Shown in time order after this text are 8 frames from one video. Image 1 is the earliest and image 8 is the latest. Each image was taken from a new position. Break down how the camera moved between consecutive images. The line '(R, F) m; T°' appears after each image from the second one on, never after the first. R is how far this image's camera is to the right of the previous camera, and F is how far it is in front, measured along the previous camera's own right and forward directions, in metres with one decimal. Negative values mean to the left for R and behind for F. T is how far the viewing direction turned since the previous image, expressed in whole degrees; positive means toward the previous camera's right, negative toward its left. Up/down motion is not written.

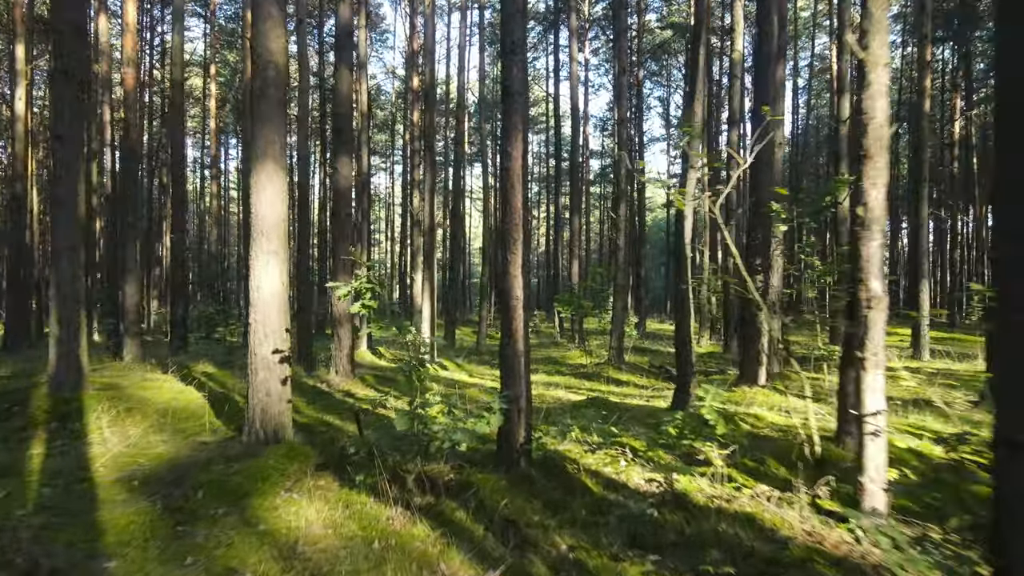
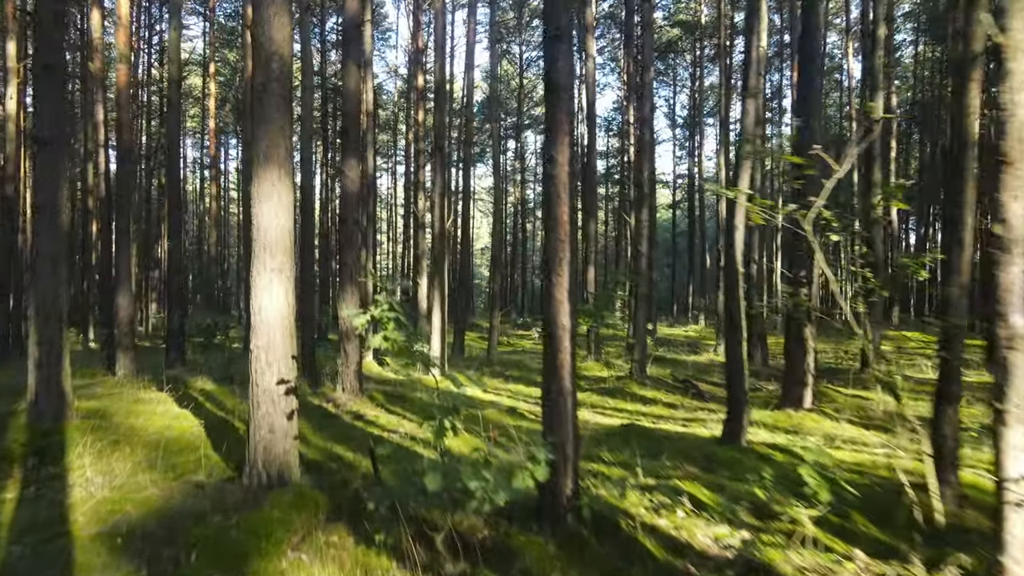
(-0.2, +0.7) m; 0°
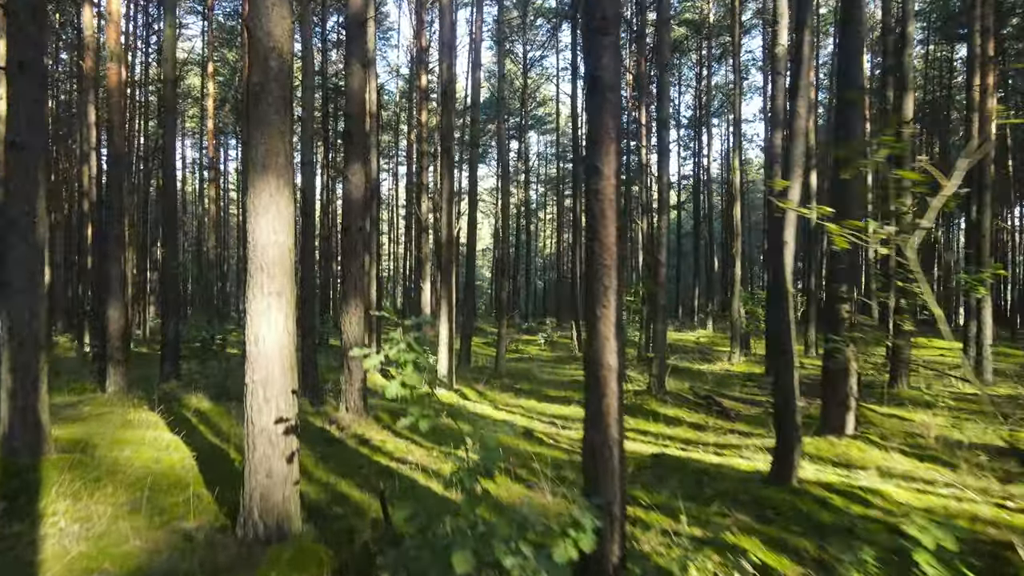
(-0.2, +0.6) m; 0°
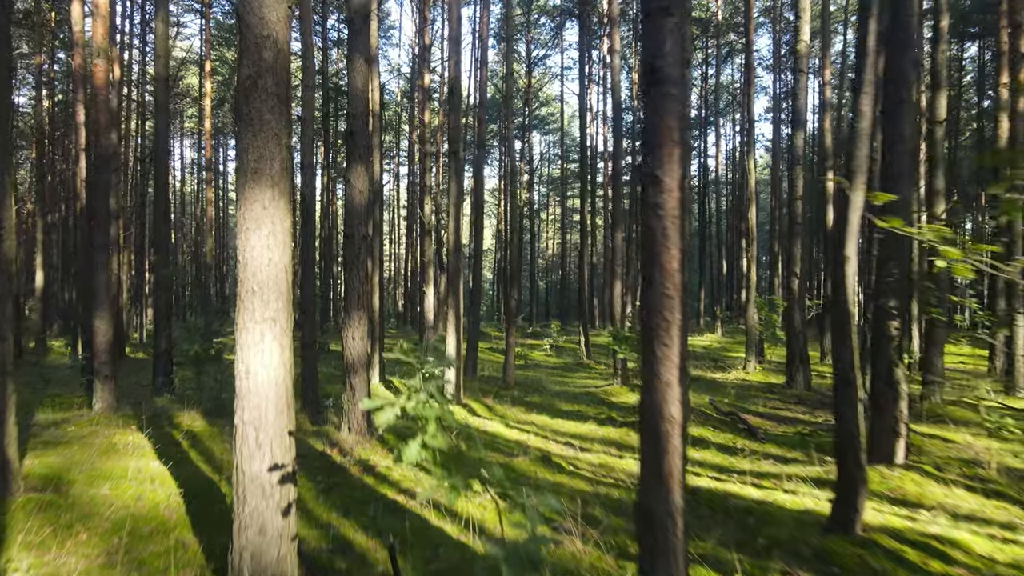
(-0.1, +0.6) m; 0°
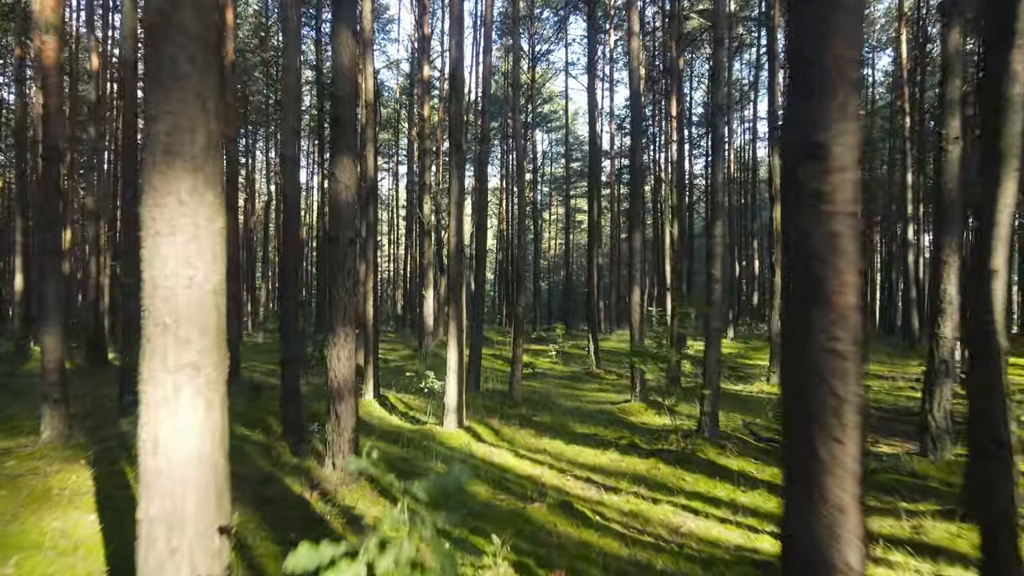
(-0.1, +1.2) m; 0°
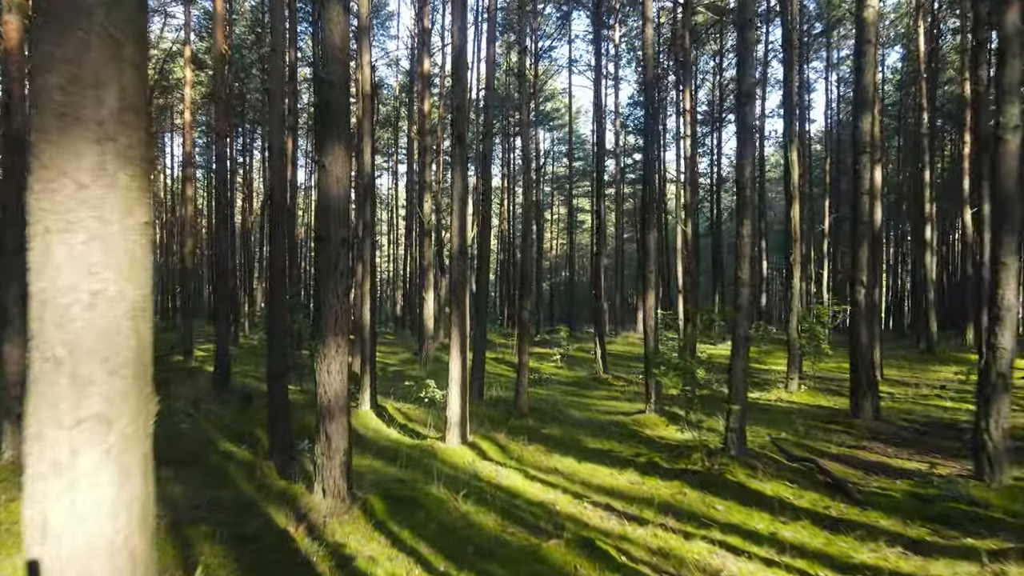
(-0.1, +0.8) m; 0°
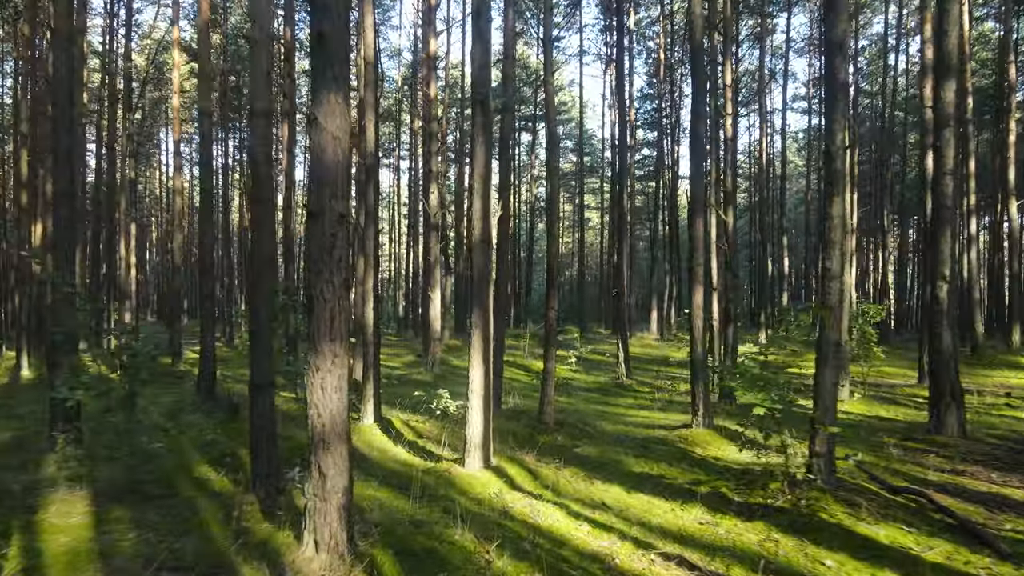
(-0.3, +1.5) m; 0°
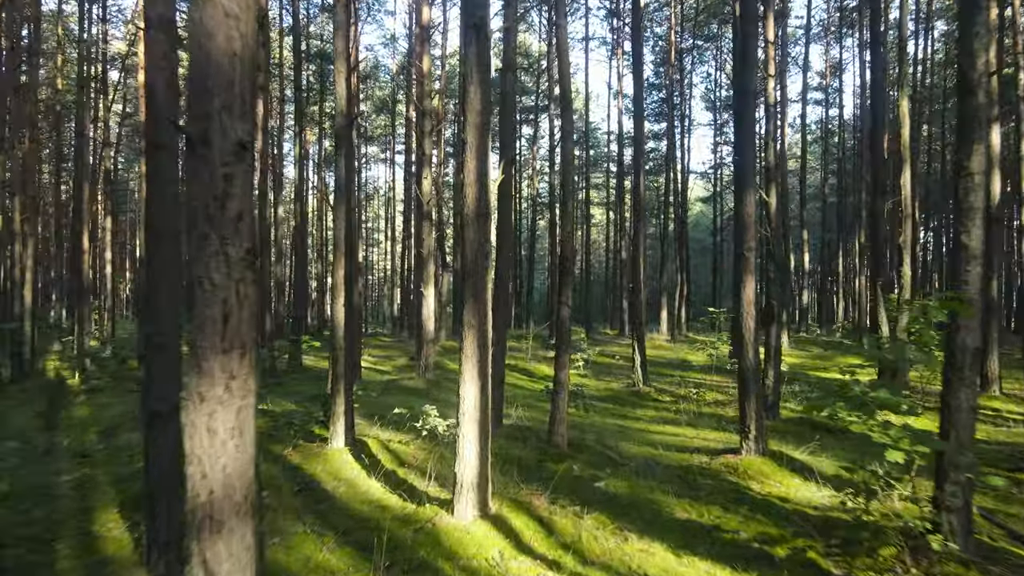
(0.0, +2.0) m; 0°
